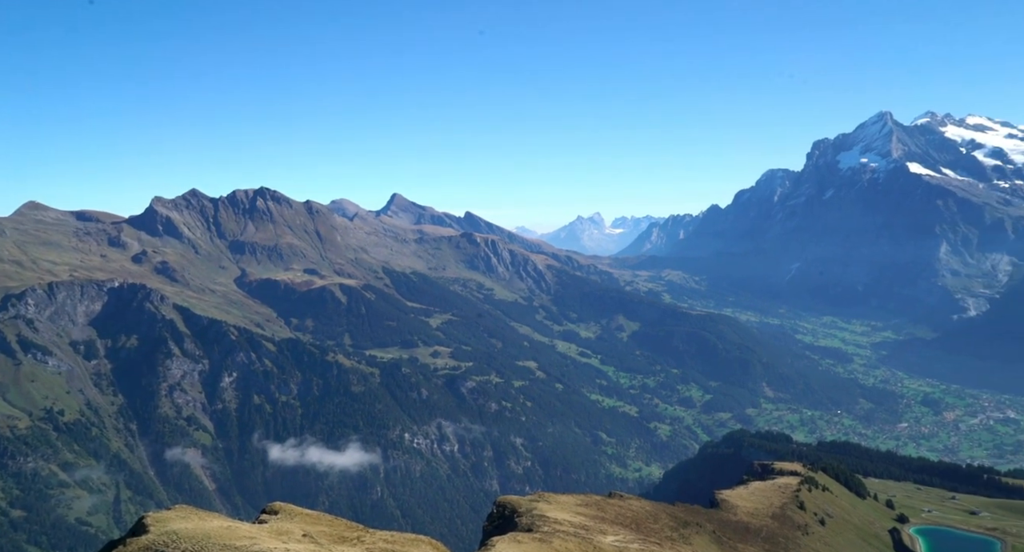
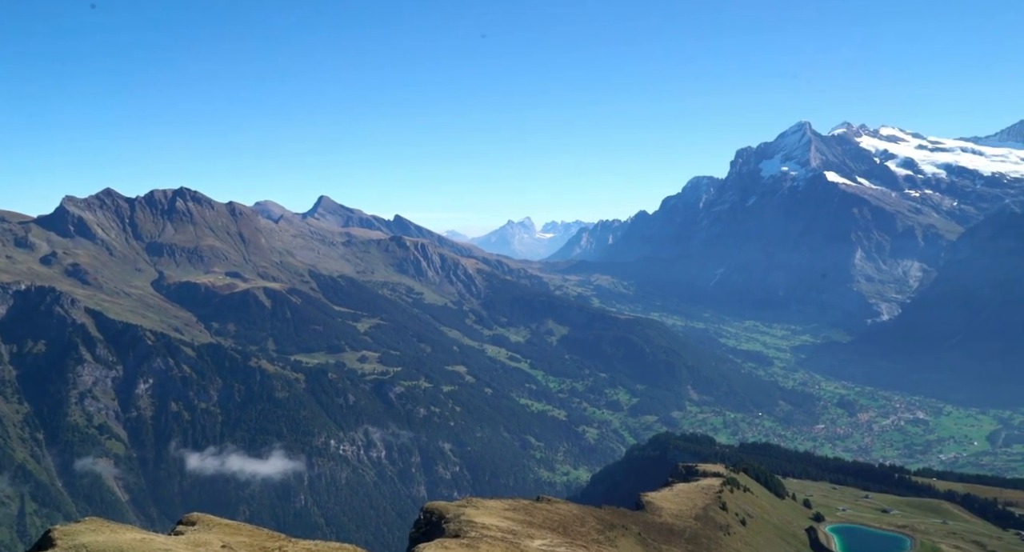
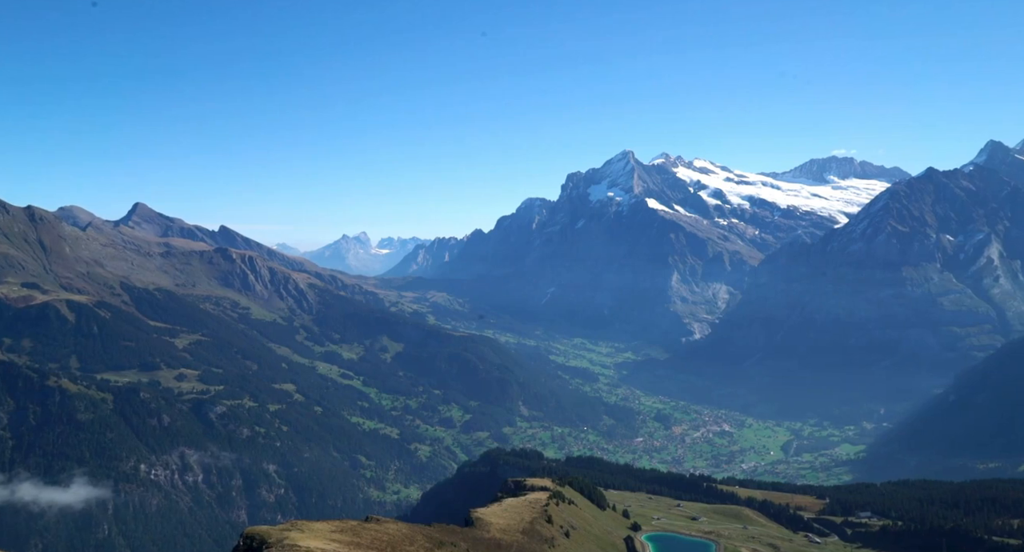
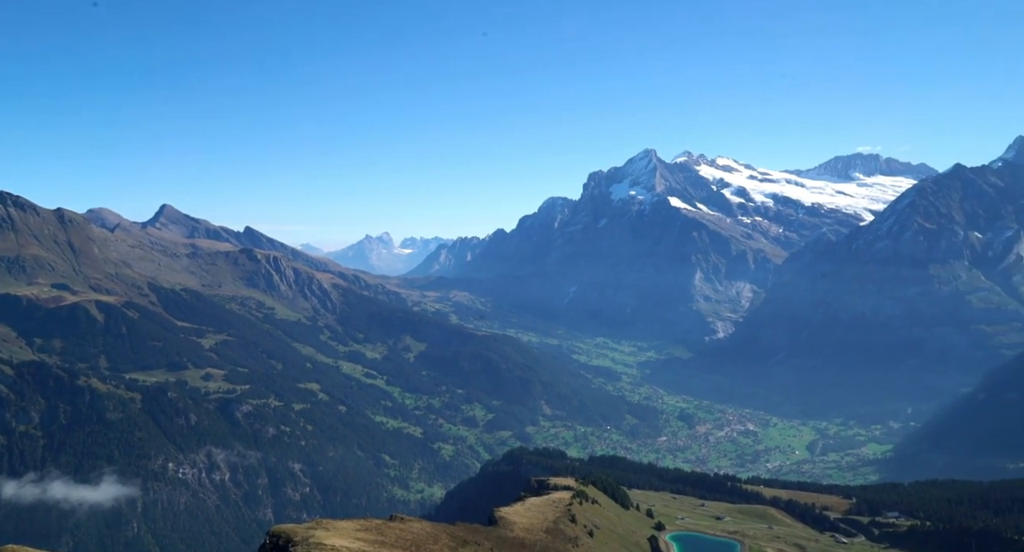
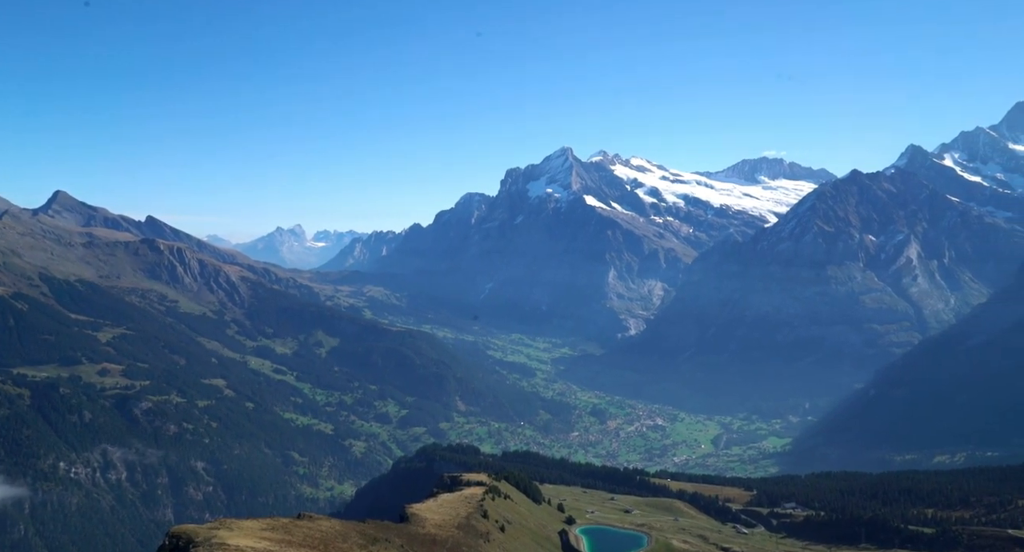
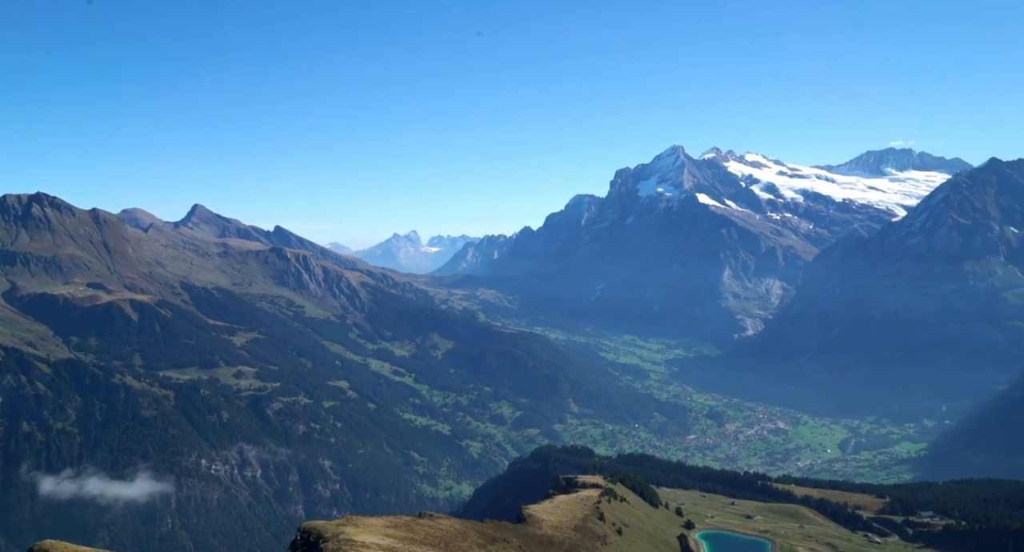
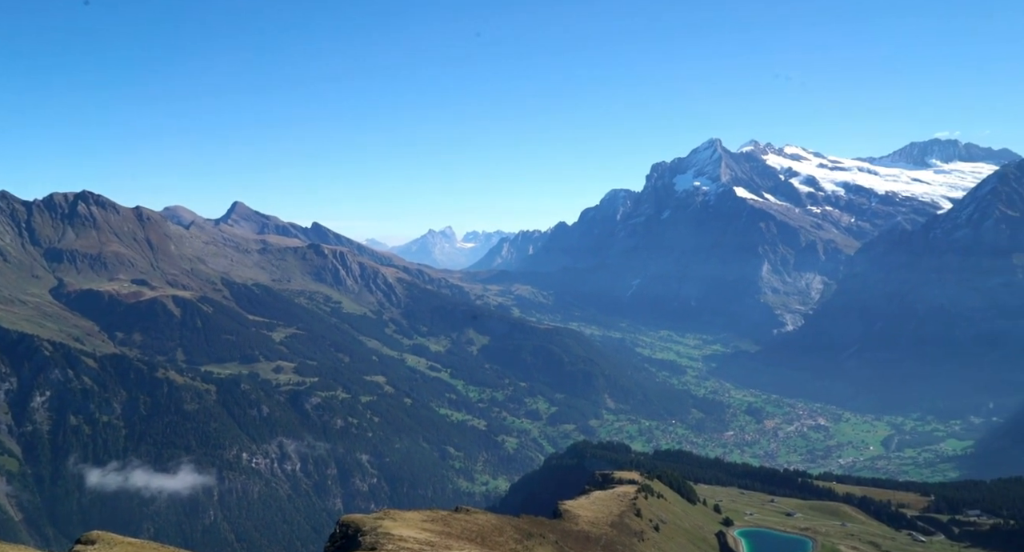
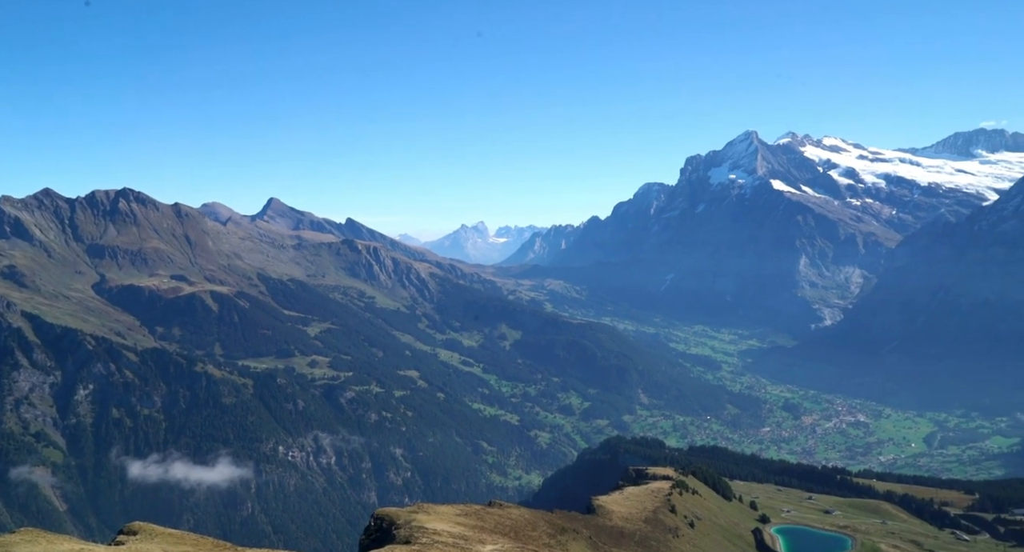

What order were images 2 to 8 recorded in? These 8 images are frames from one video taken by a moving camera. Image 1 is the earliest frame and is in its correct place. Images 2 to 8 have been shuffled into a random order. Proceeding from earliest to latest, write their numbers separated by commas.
2, 8, 7, 6, 4, 3, 5
